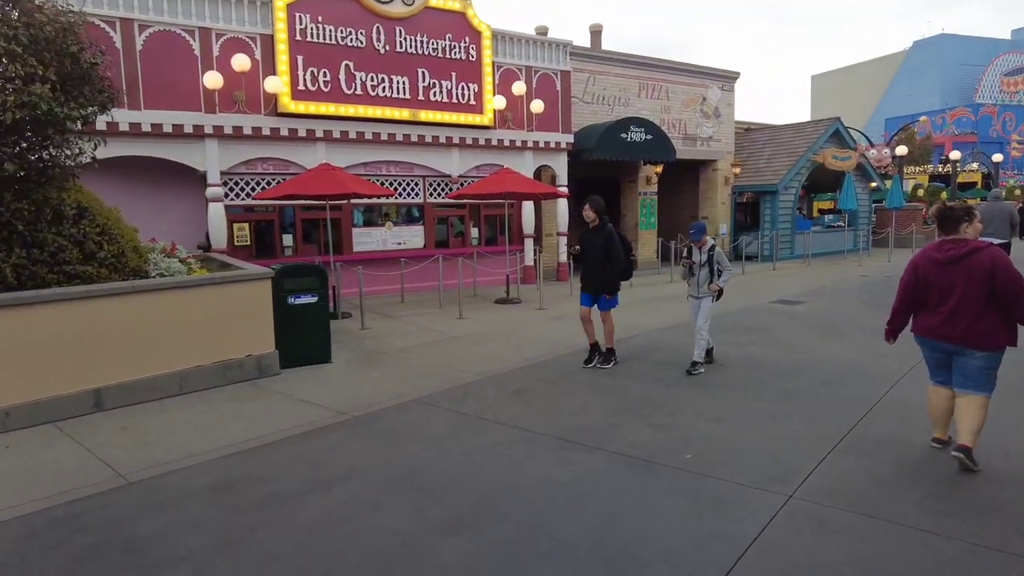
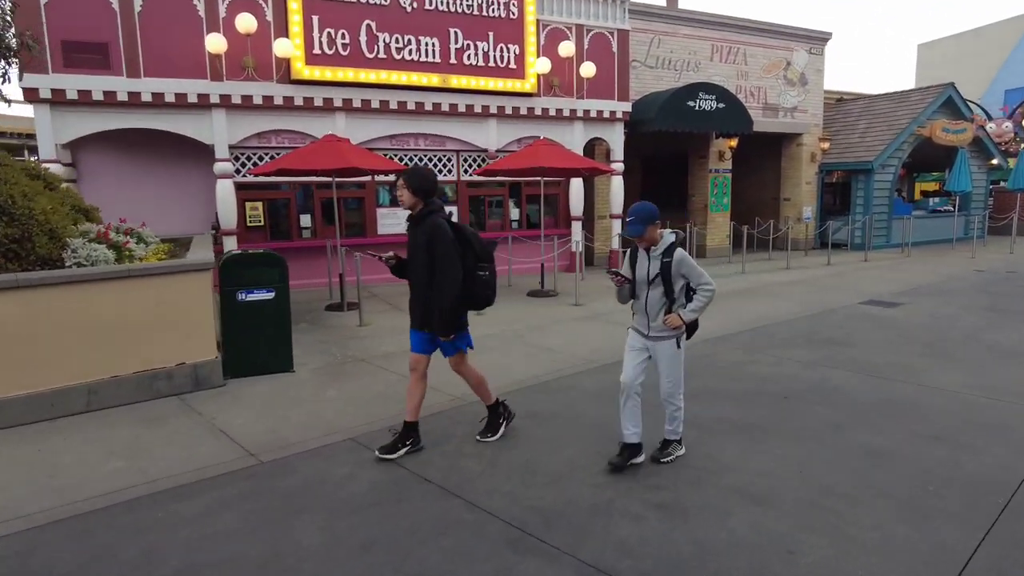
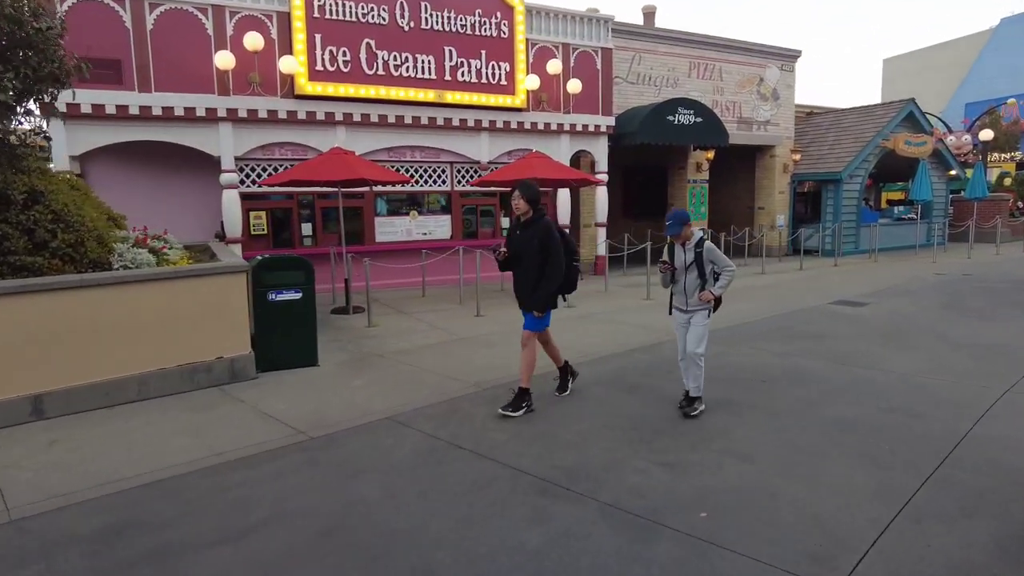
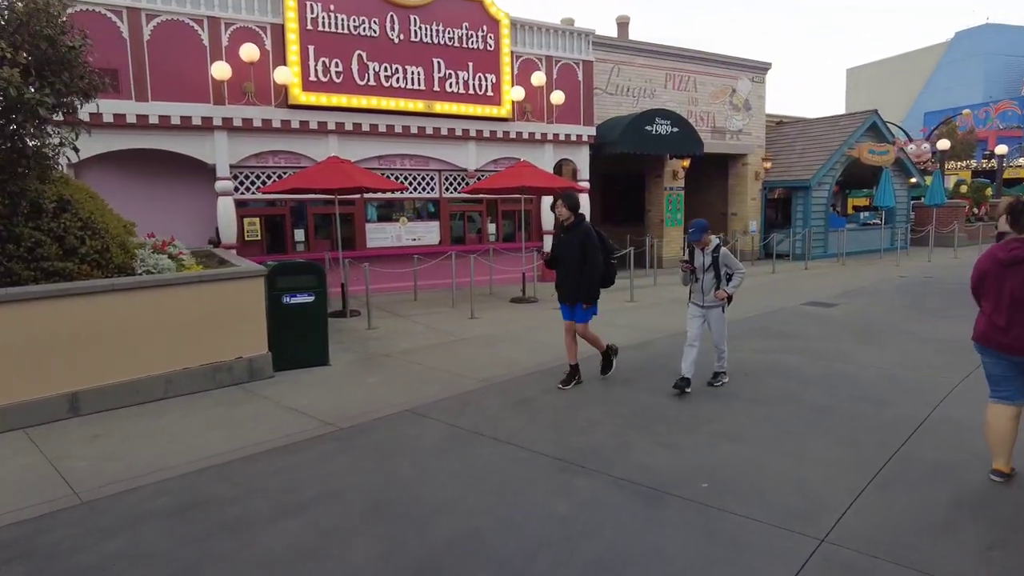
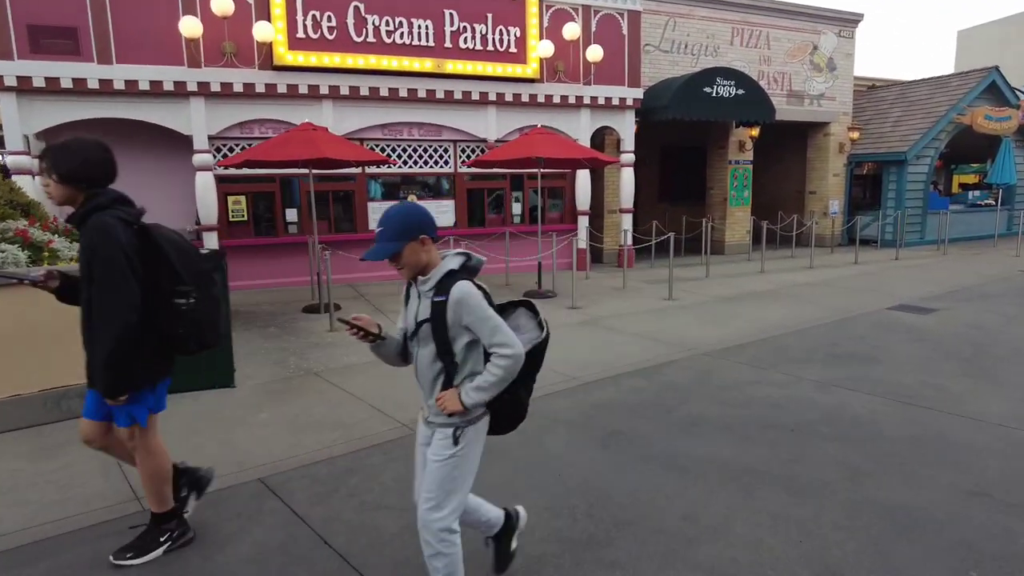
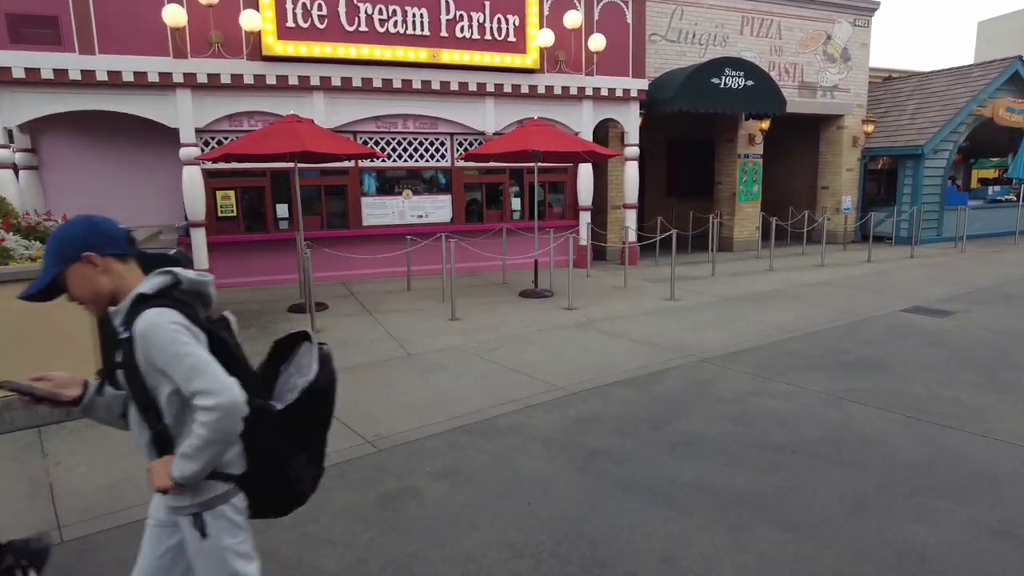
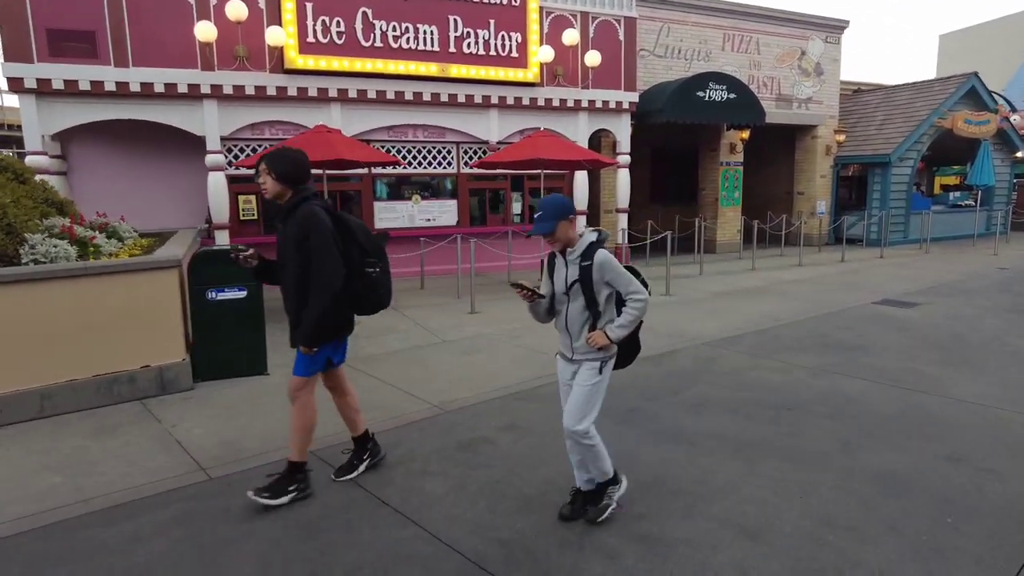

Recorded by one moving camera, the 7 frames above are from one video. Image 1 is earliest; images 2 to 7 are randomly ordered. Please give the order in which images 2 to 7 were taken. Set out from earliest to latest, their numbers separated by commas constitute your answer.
4, 3, 2, 7, 5, 6
